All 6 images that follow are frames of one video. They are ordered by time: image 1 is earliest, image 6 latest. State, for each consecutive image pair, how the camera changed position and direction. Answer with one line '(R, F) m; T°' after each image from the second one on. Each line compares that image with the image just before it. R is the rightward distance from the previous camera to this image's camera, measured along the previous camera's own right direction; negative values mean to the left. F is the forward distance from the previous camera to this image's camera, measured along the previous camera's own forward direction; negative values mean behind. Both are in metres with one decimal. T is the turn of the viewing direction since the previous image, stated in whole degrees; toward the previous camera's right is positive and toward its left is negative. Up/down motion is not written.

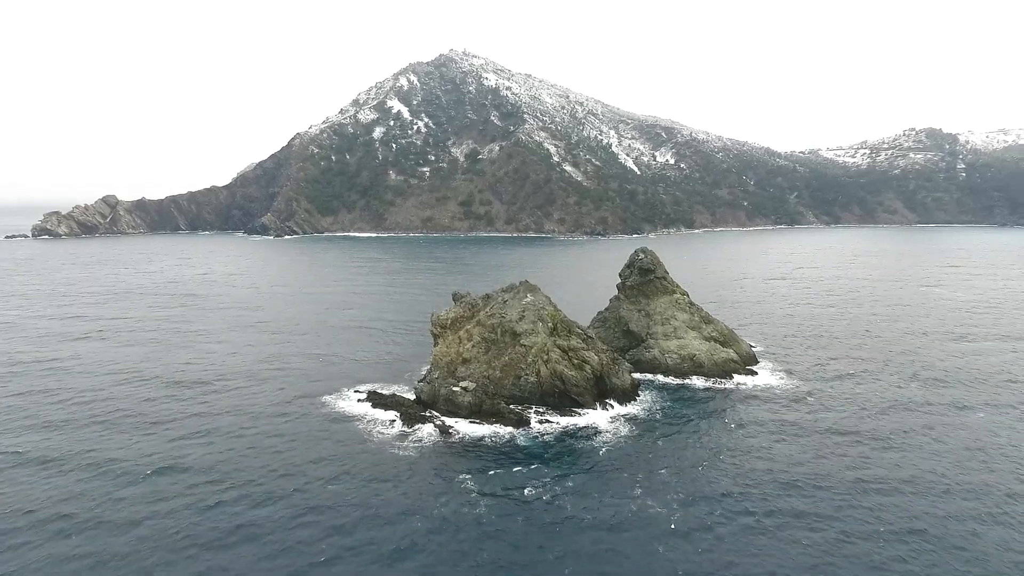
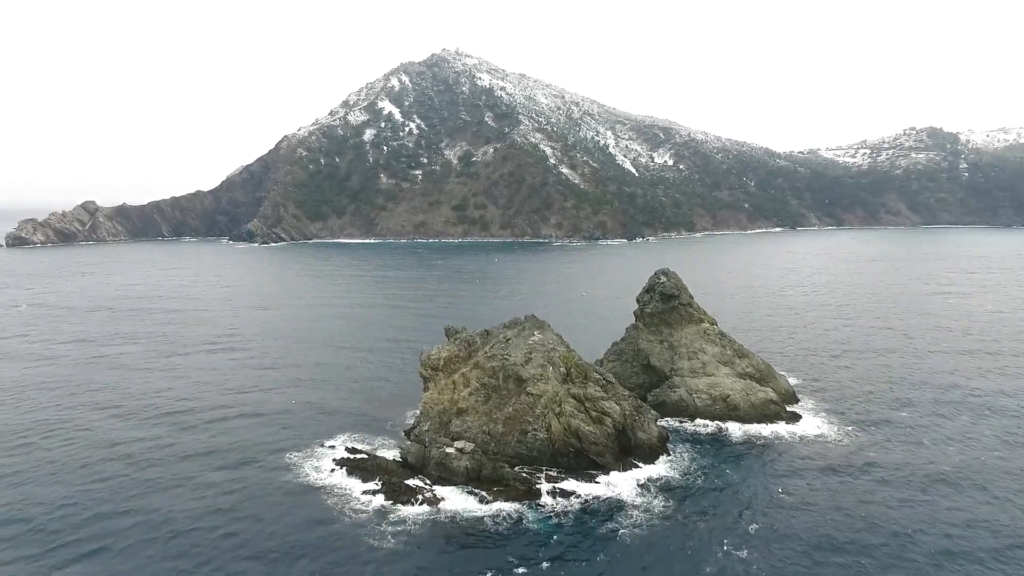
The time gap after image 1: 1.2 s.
(-0.4, +4.9) m; +1°
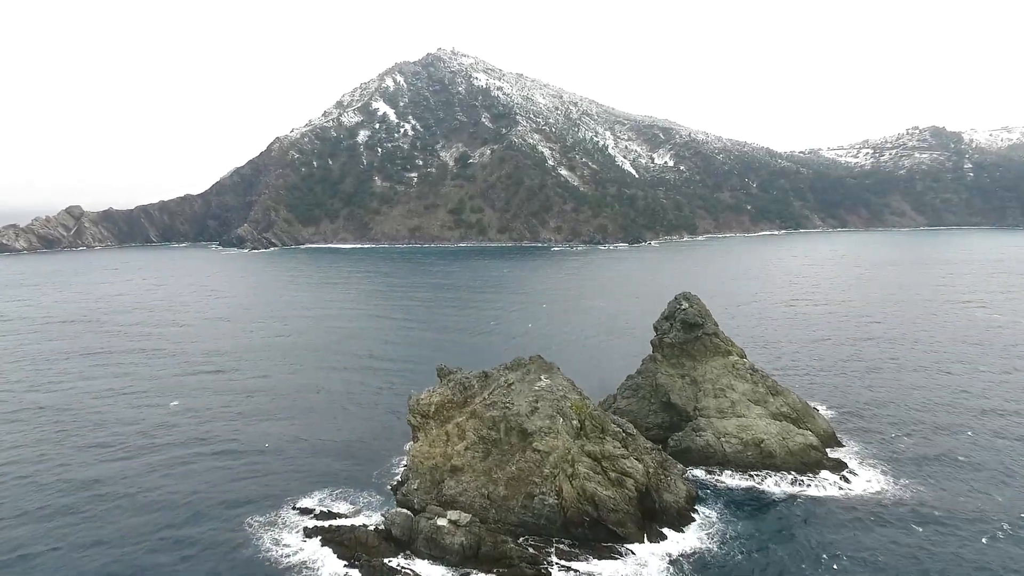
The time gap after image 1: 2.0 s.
(-0.2, +3.7) m; 0°
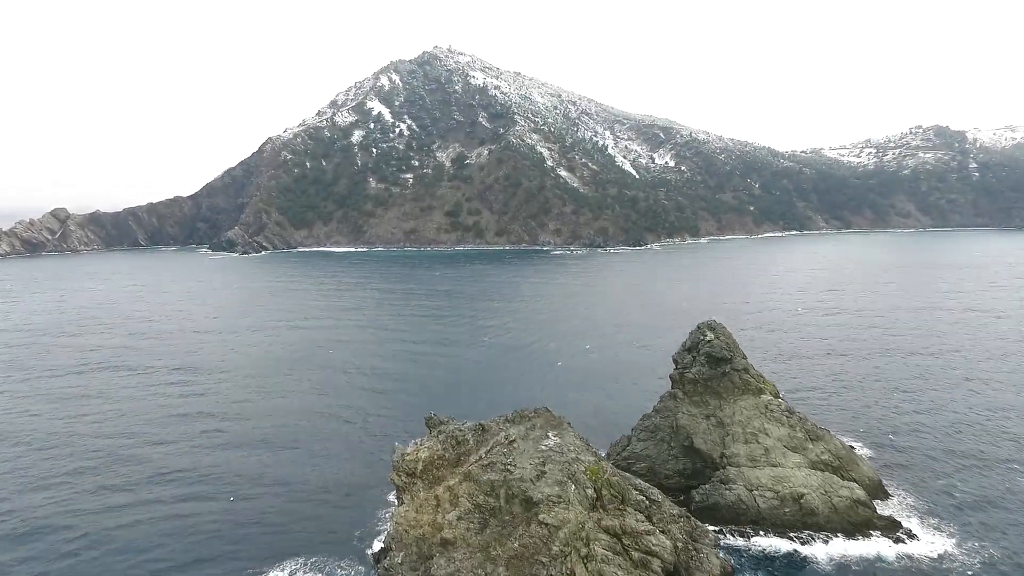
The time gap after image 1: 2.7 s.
(-0.1, +3.5) m; 0°
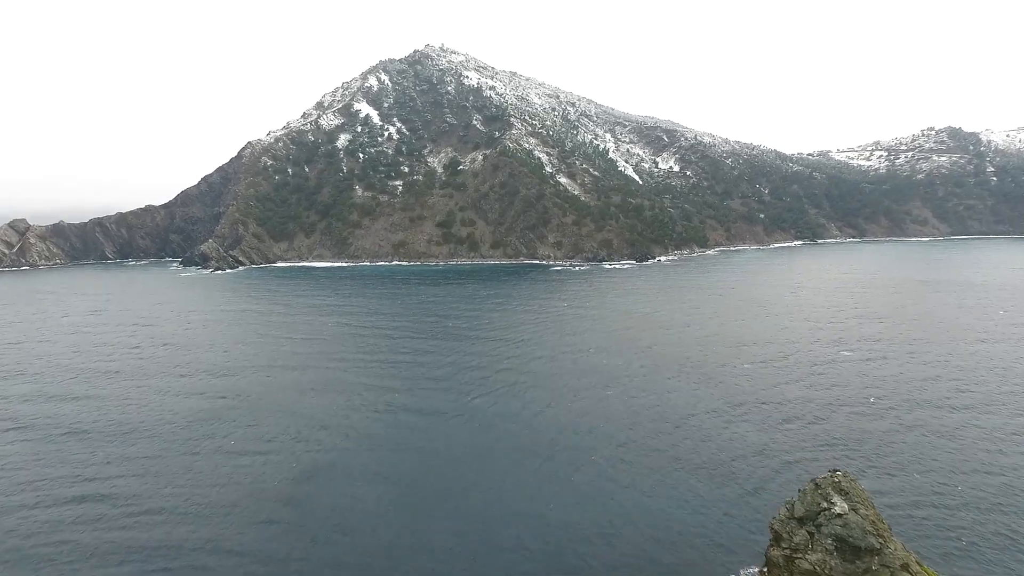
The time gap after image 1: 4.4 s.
(-0.2, +9.4) m; 0°
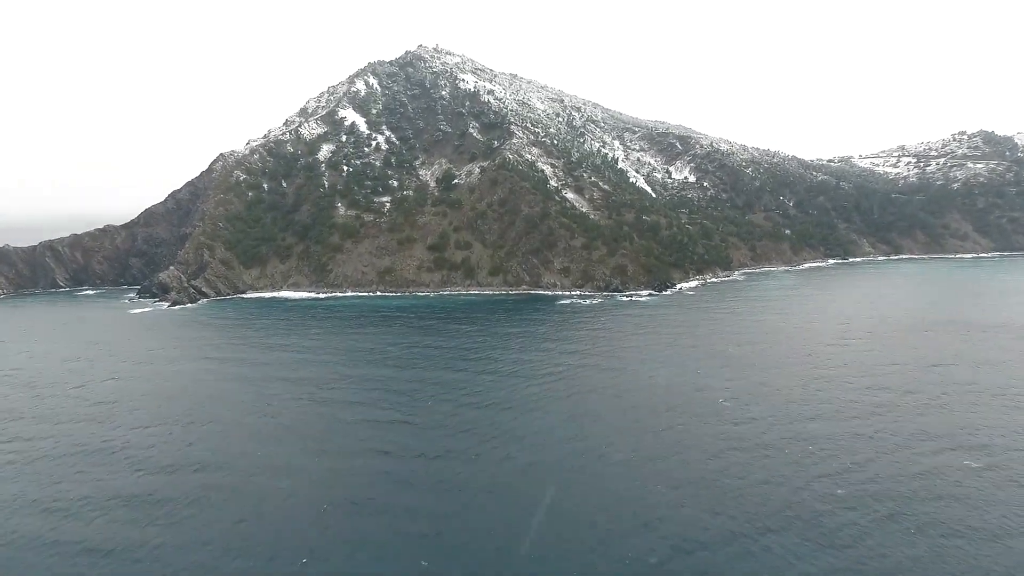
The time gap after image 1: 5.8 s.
(0.0, +14.2) m; 0°
